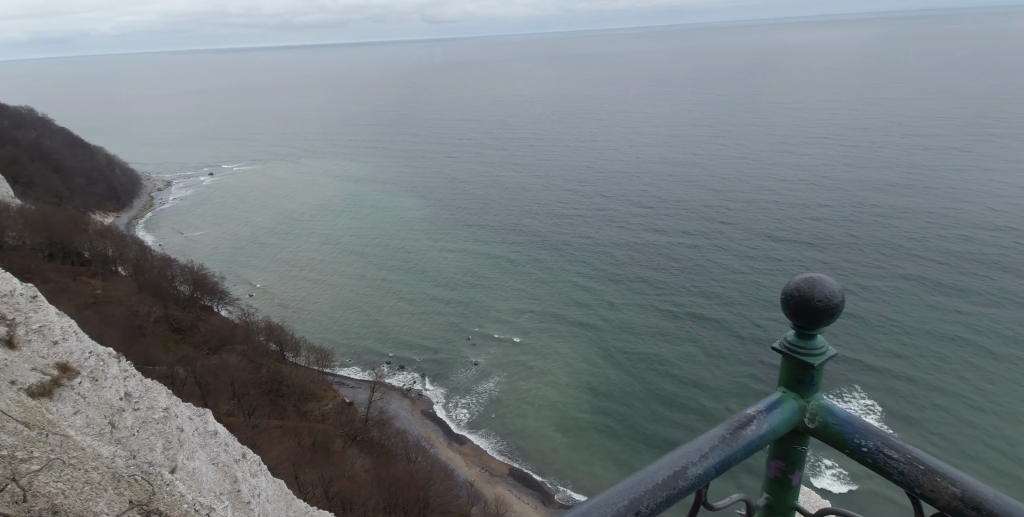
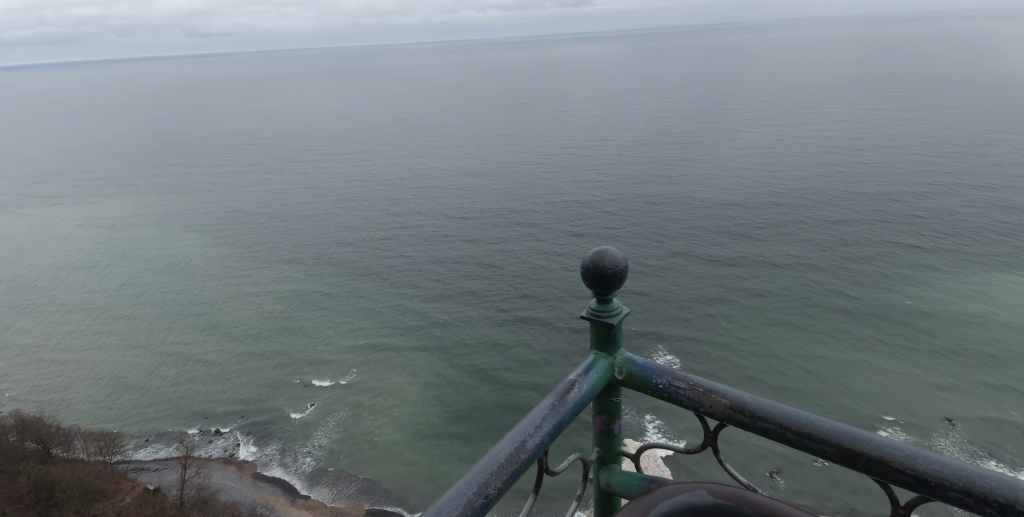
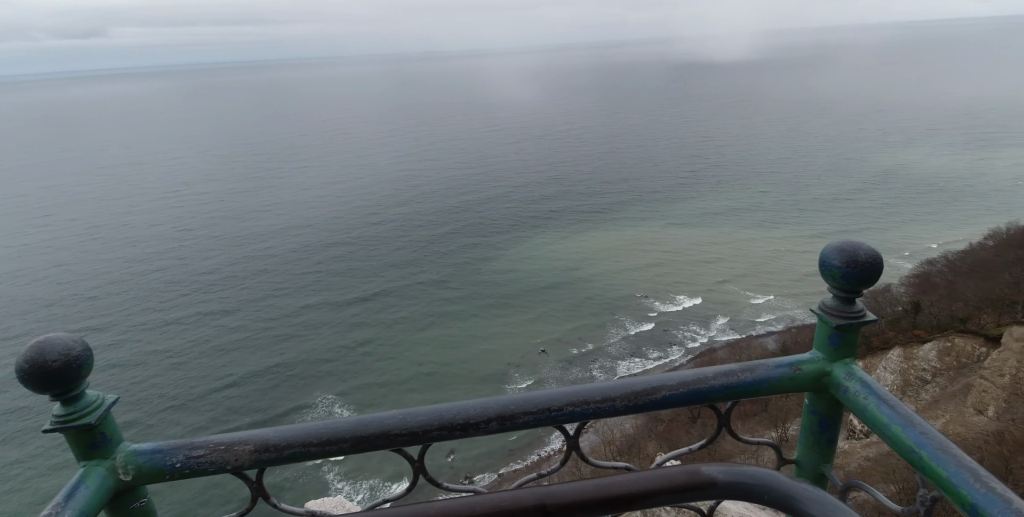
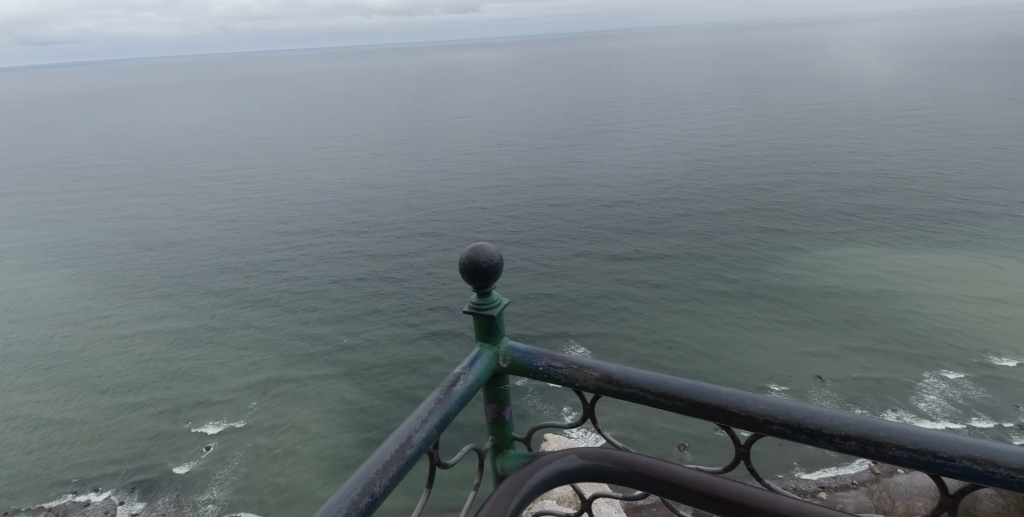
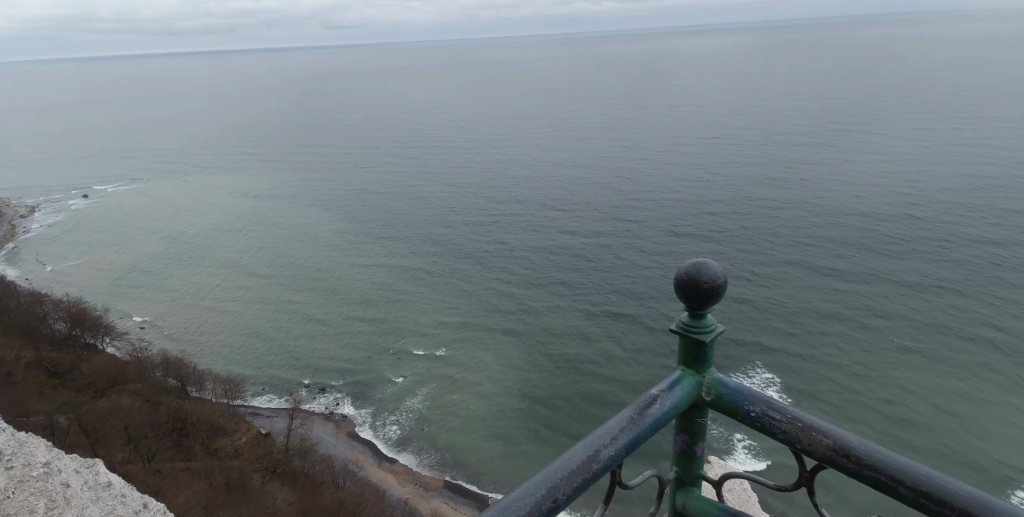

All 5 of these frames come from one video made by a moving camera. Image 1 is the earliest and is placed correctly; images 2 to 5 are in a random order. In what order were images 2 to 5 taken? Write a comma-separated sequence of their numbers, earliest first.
5, 2, 4, 3
